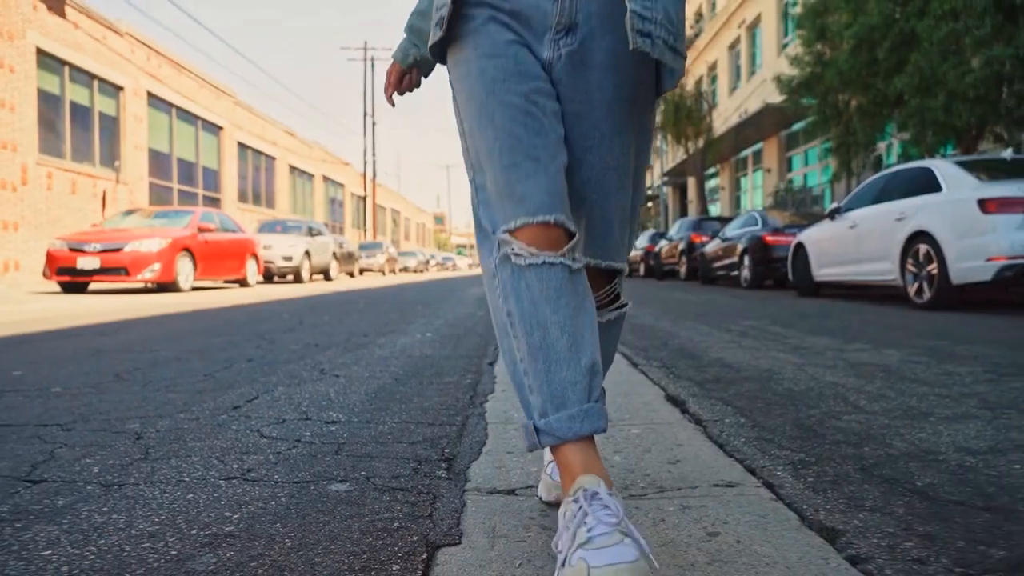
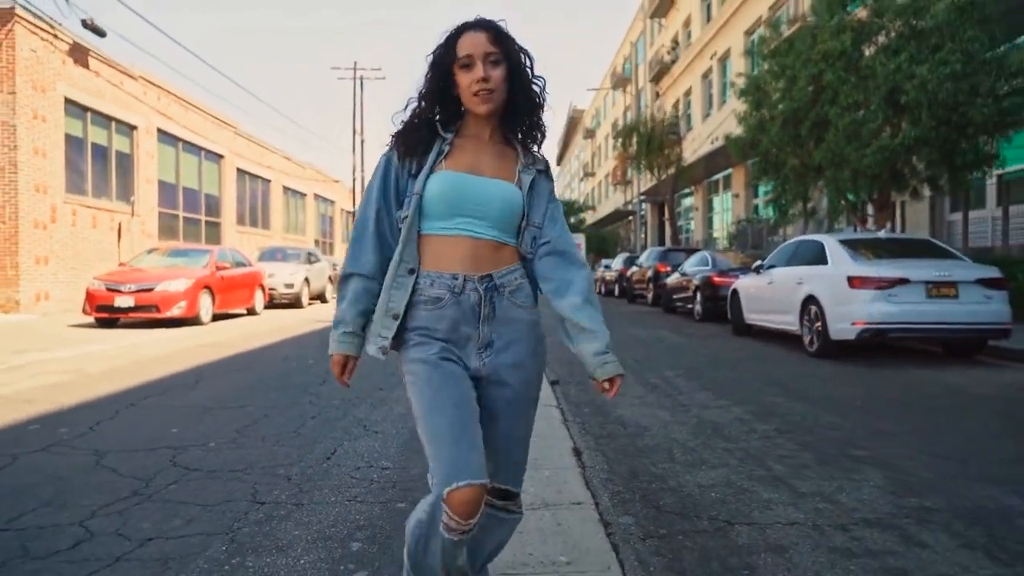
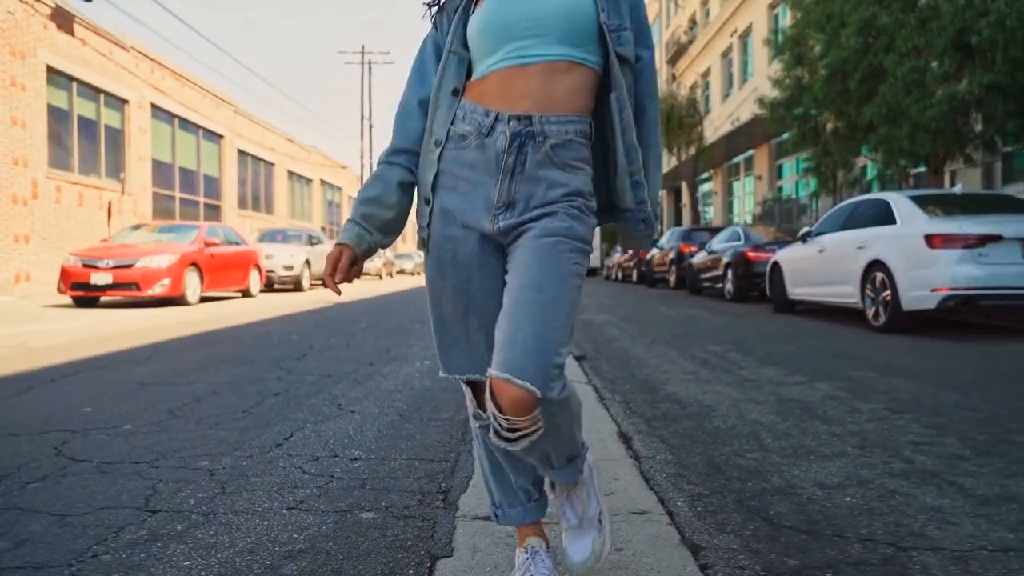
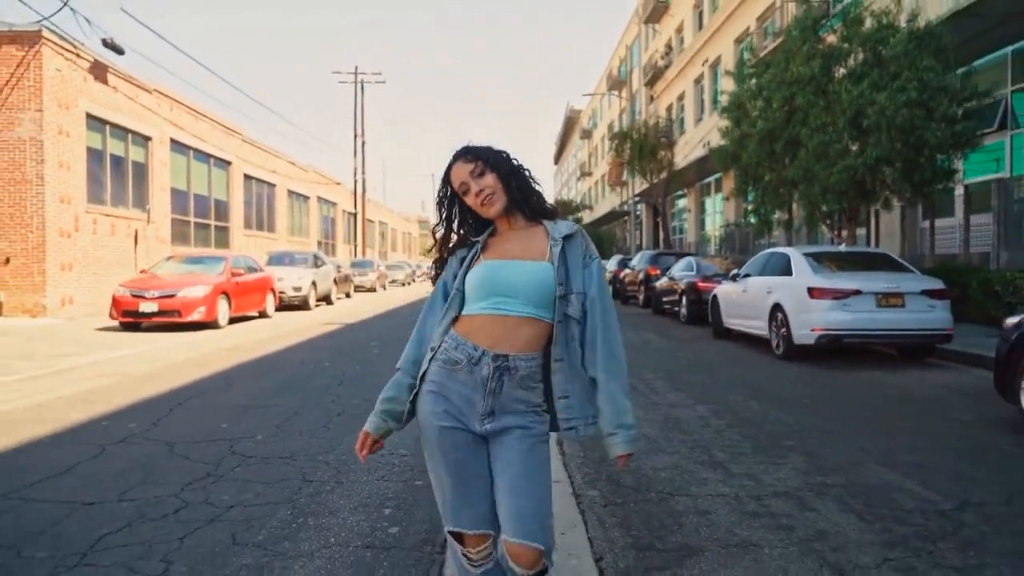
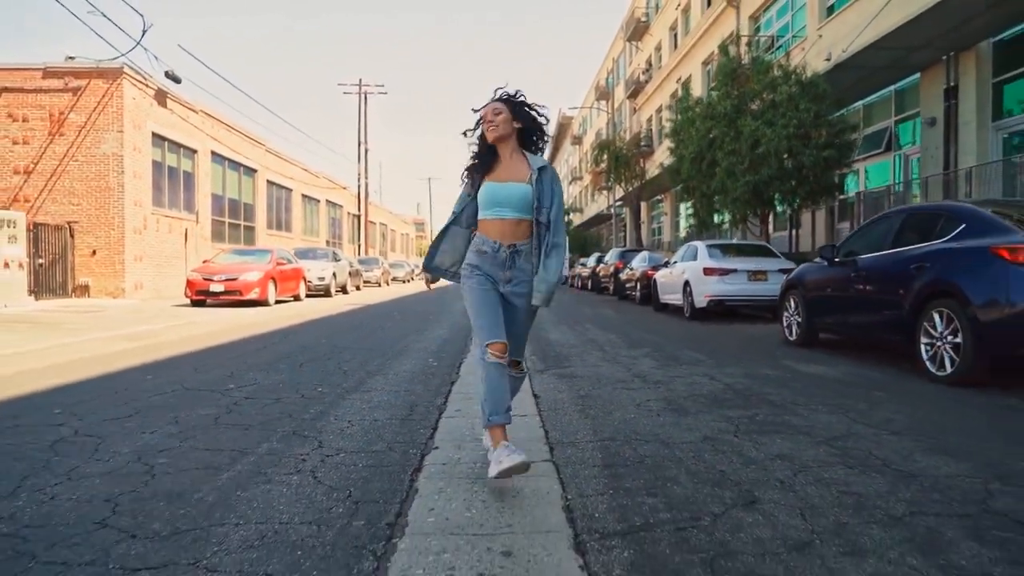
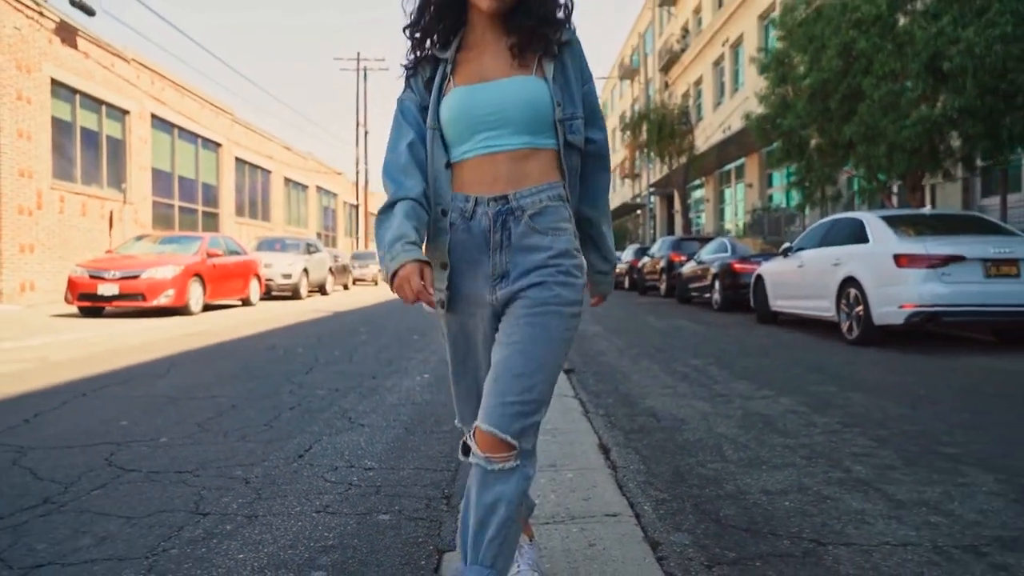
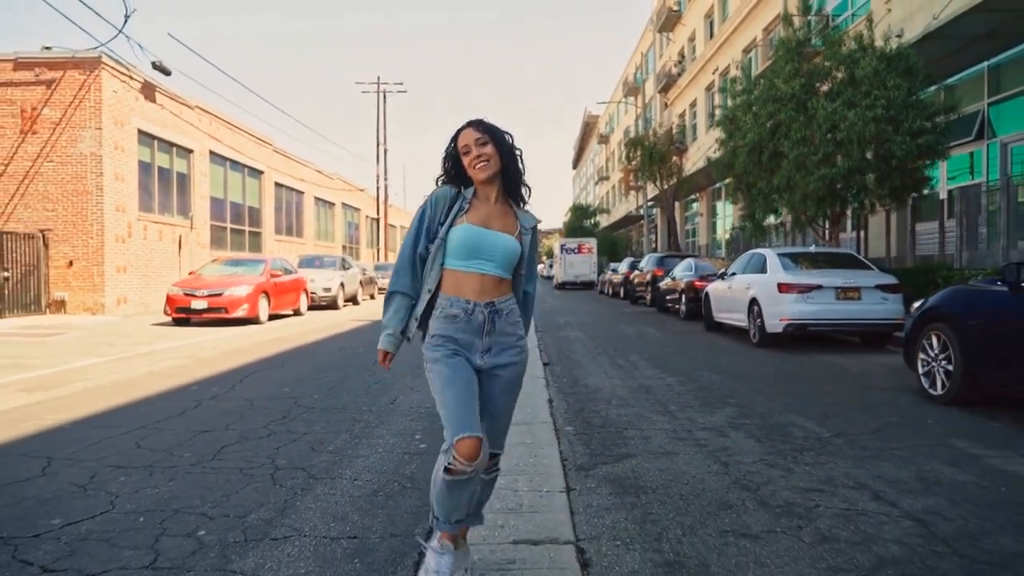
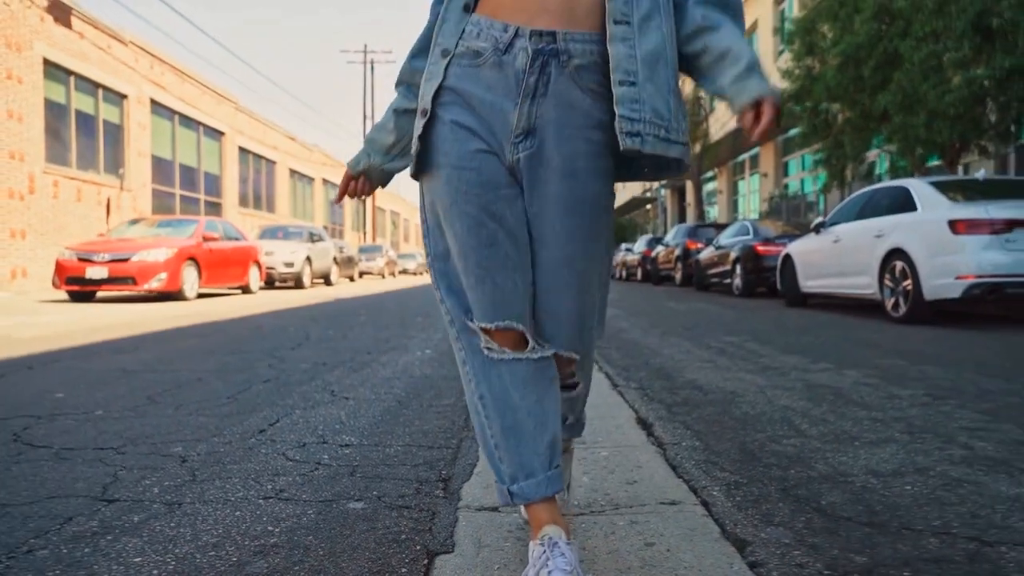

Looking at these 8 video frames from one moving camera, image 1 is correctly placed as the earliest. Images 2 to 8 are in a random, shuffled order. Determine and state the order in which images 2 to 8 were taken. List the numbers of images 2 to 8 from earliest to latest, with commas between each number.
8, 3, 6, 2, 4, 7, 5
